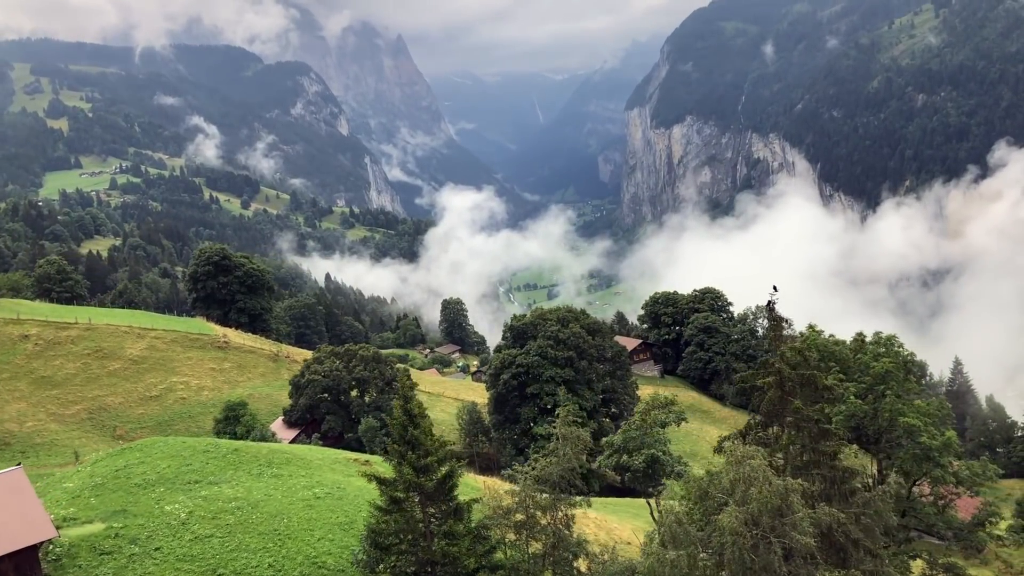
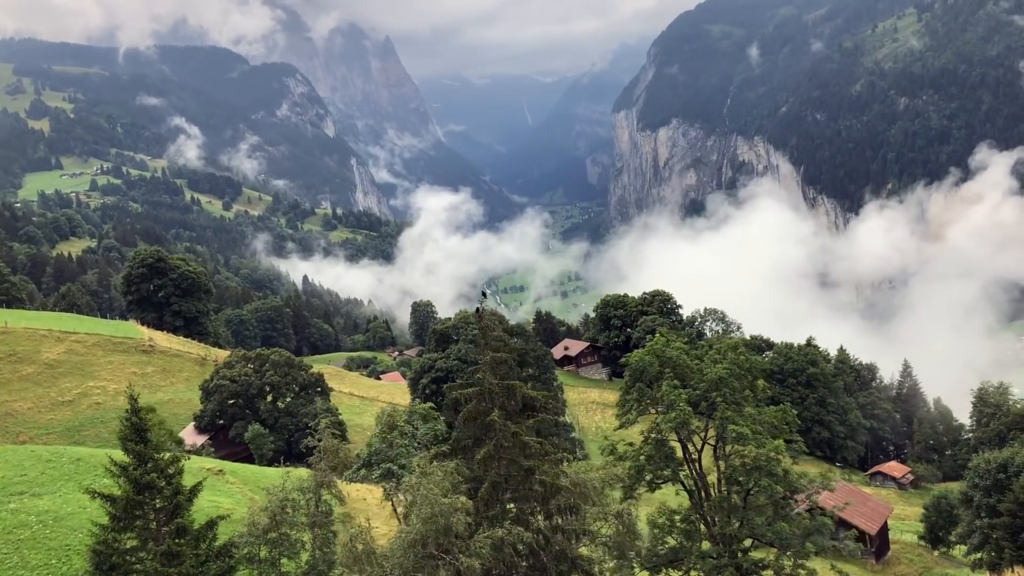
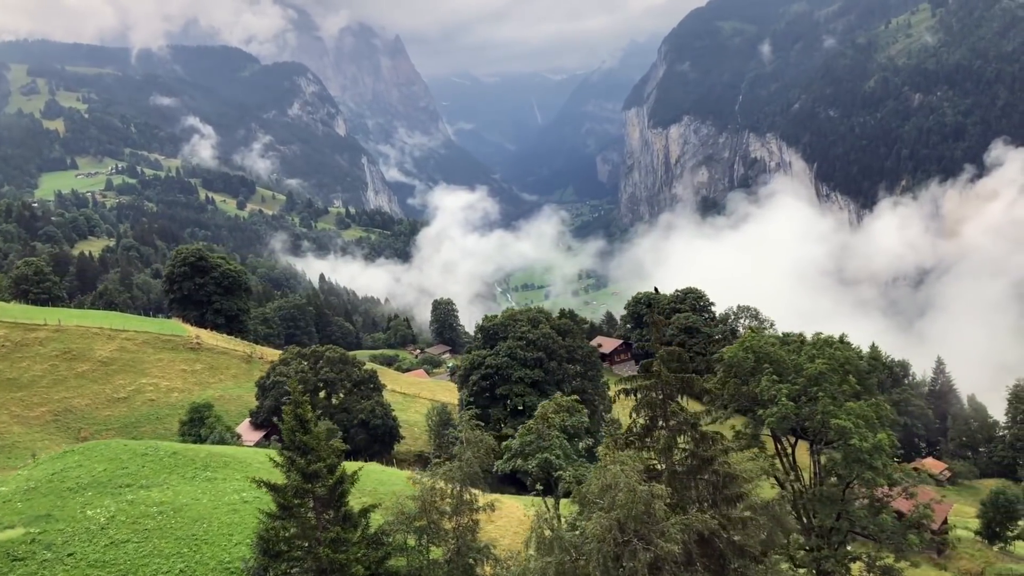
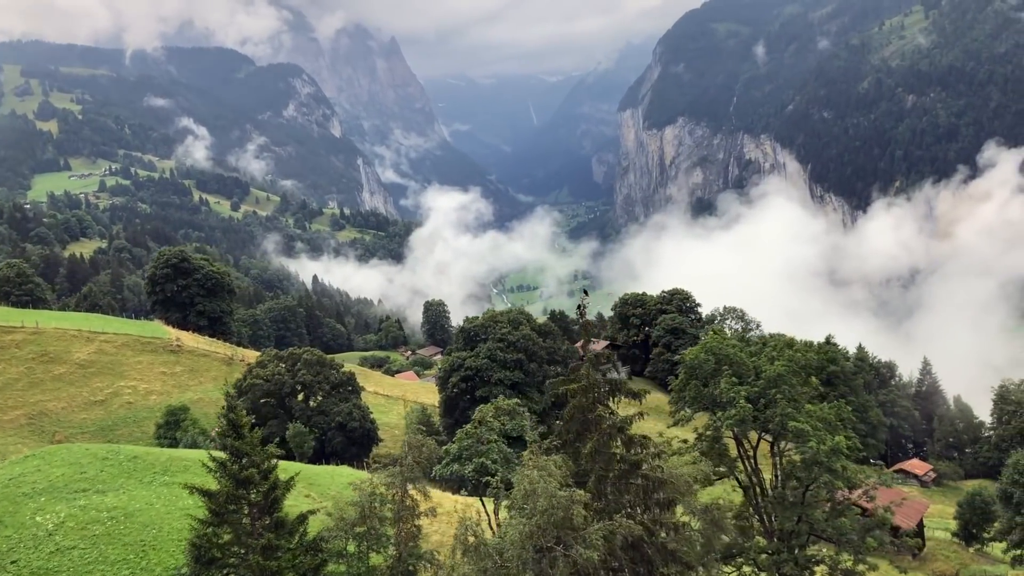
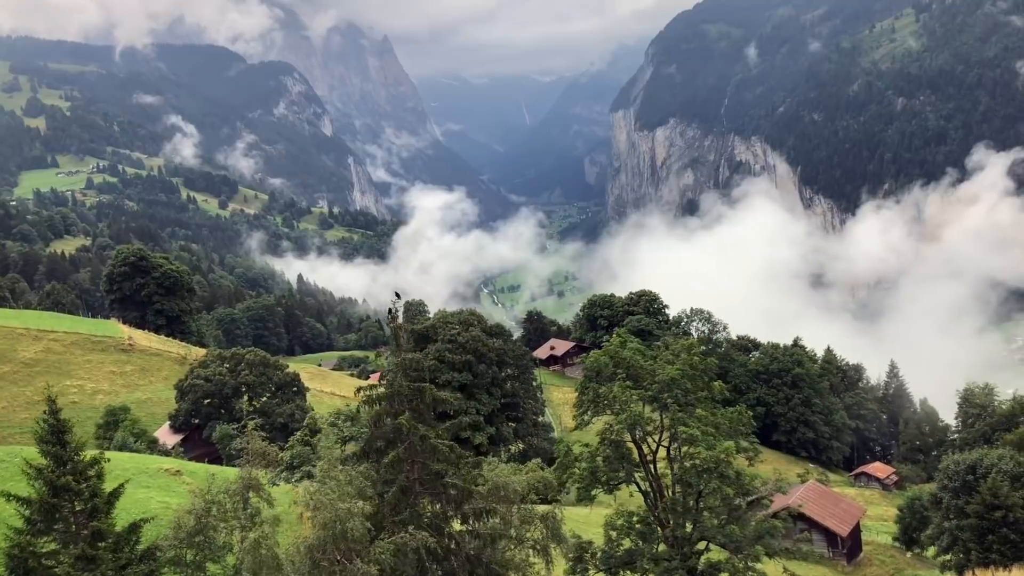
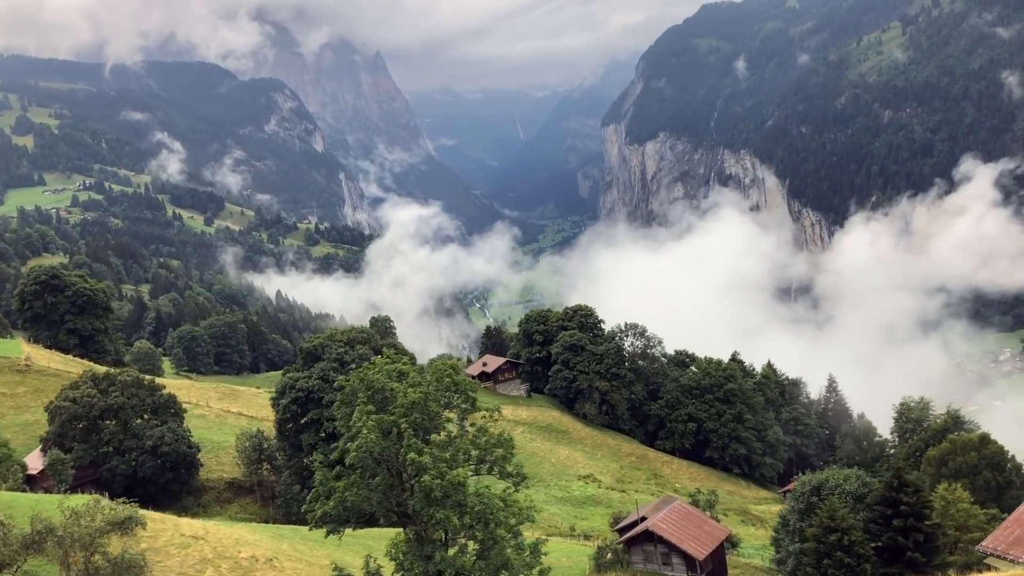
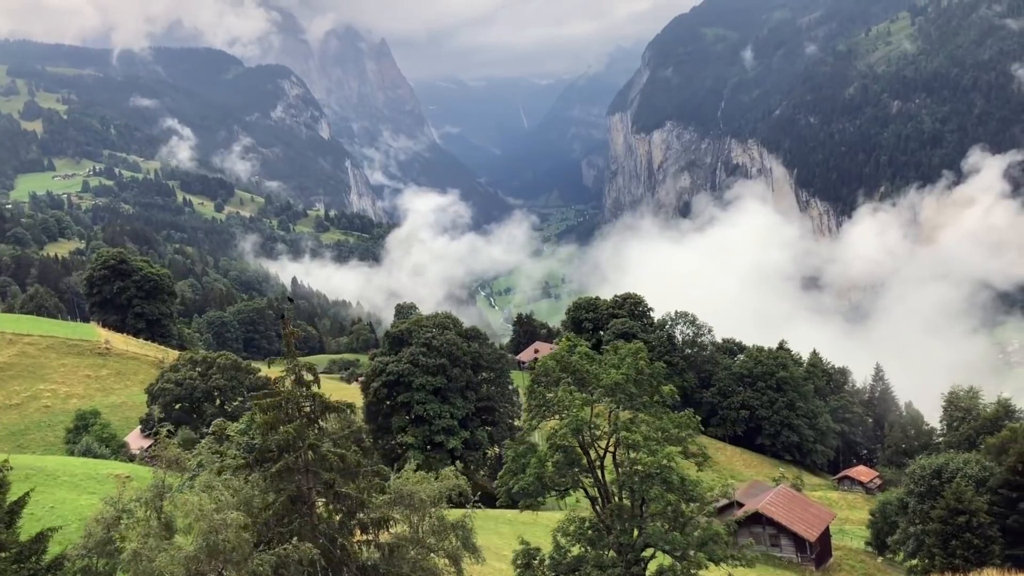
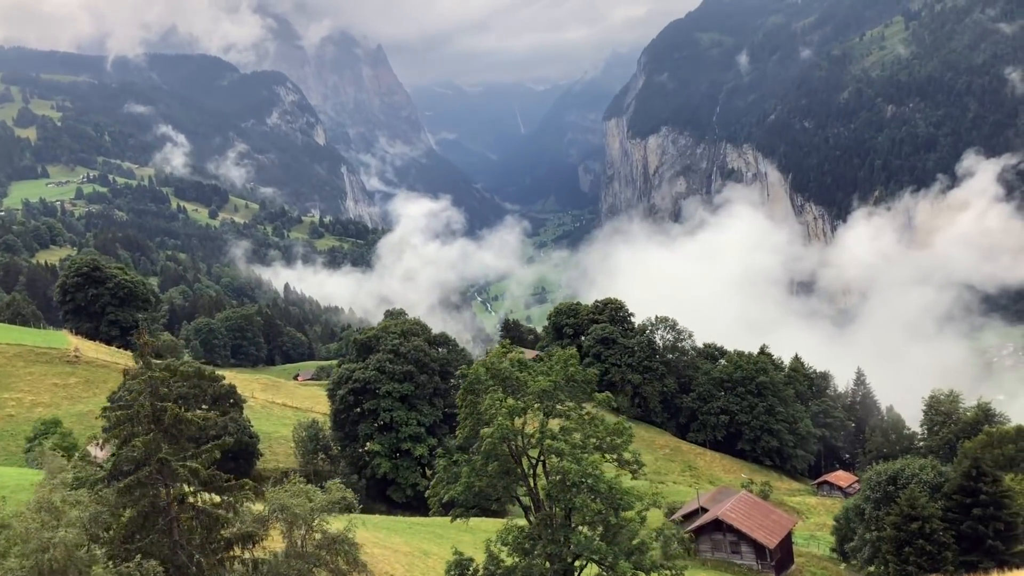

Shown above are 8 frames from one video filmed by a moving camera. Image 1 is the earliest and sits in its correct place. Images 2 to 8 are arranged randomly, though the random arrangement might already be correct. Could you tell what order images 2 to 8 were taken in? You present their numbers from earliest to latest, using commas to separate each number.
3, 4, 2, 5, 7, 8, 6
